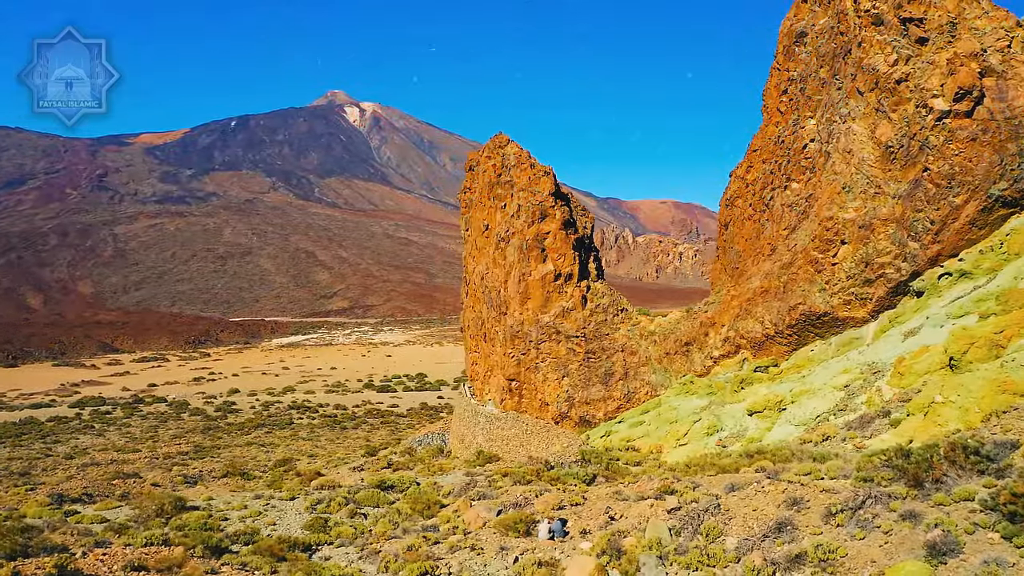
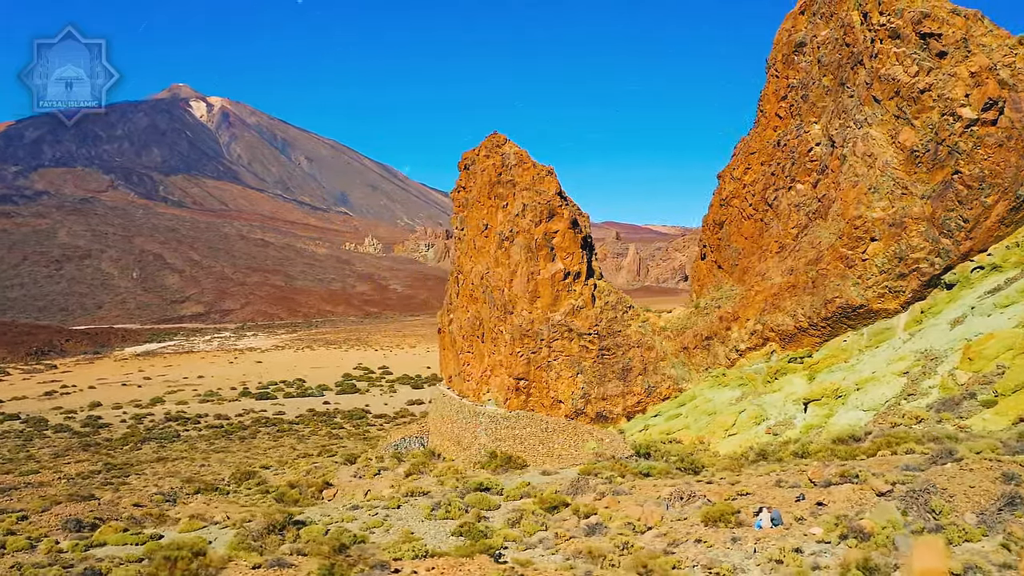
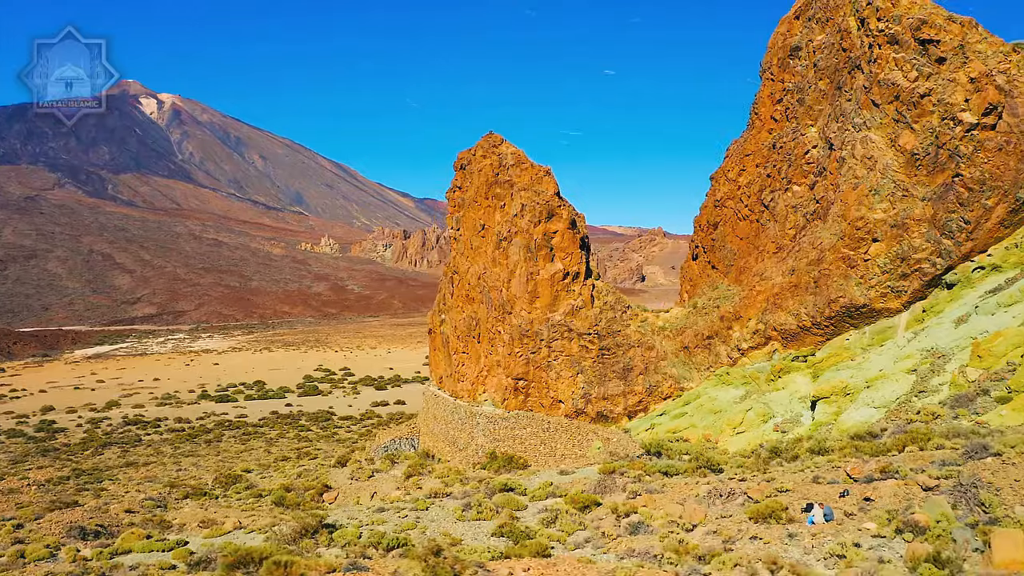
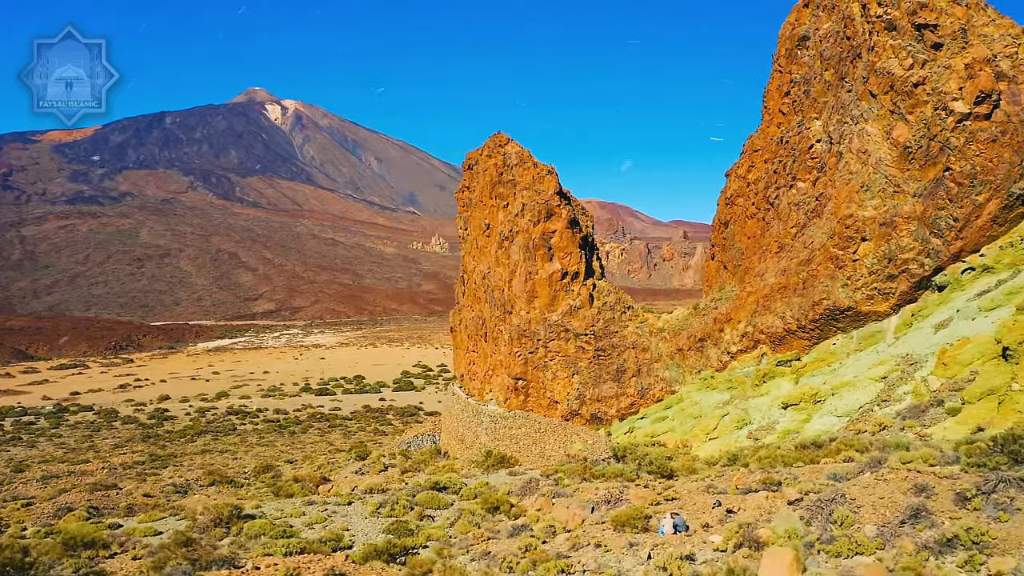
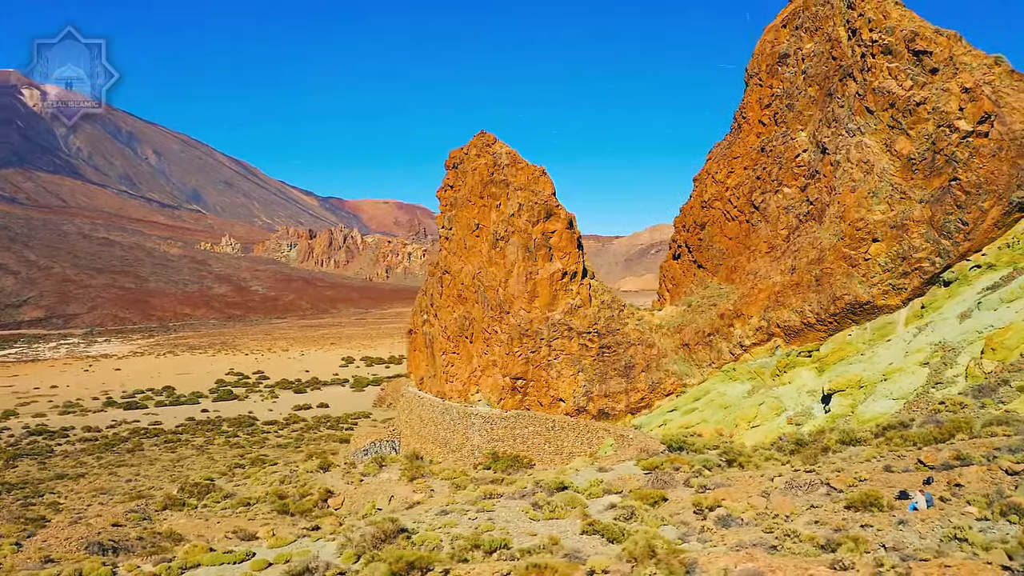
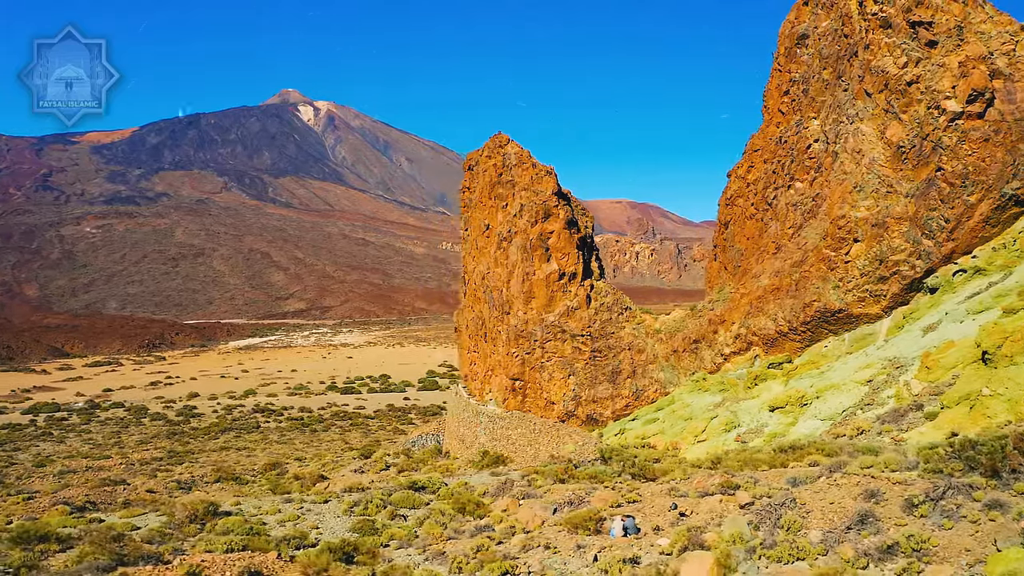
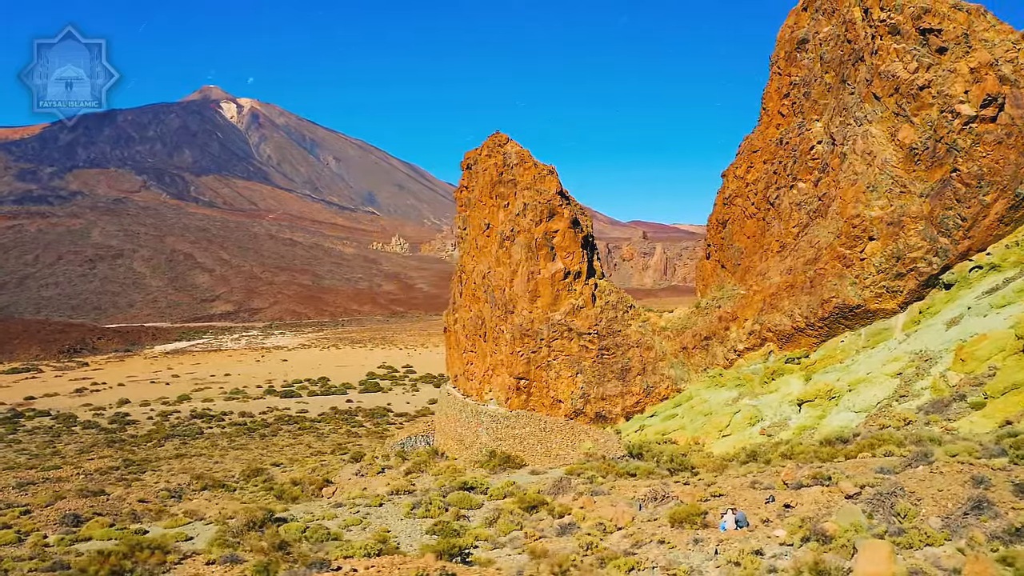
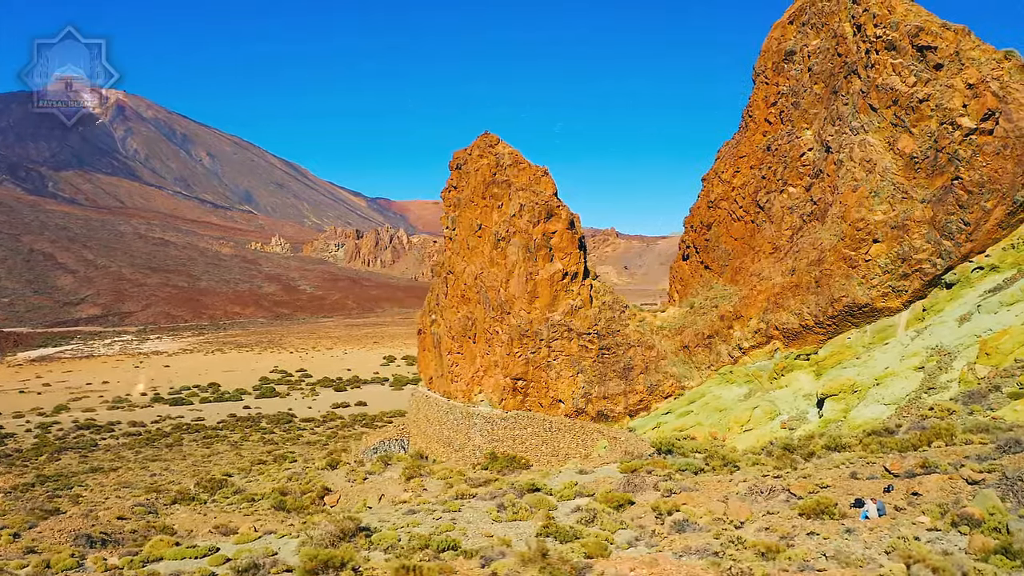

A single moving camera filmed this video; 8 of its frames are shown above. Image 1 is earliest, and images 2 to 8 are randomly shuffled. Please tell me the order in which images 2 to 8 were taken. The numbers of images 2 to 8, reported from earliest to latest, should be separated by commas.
6, 4, 7, 2, 3, 8, 5
